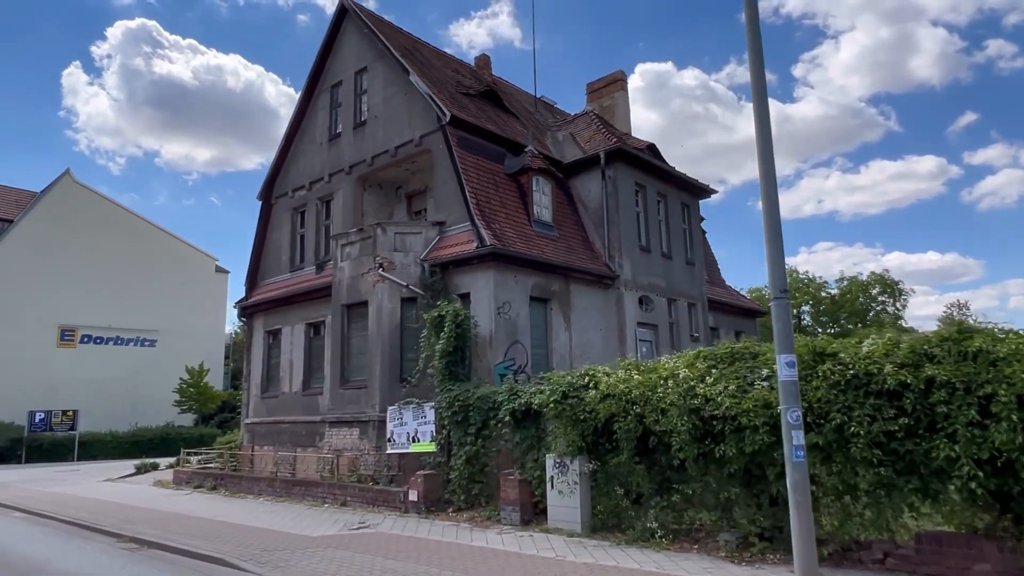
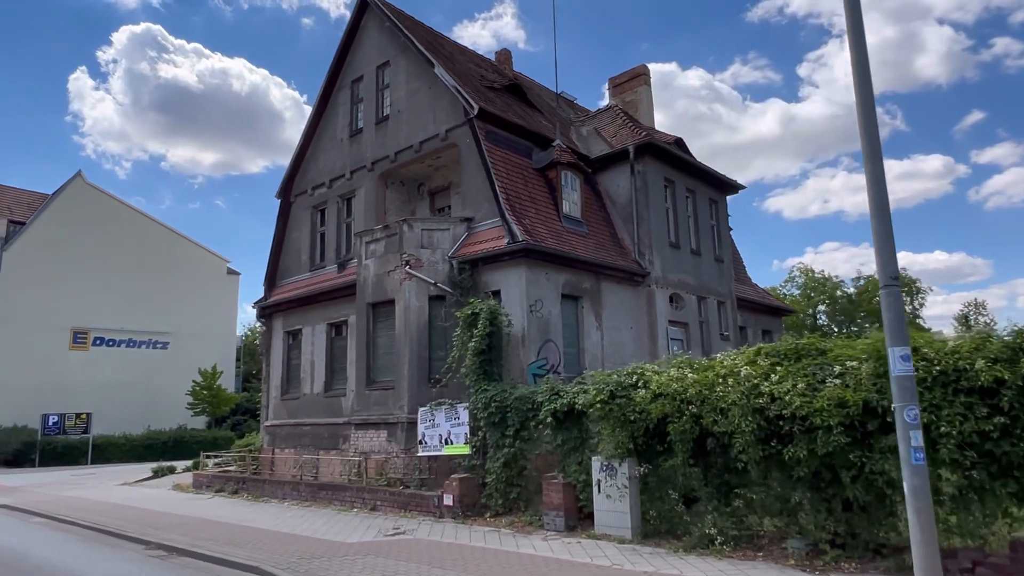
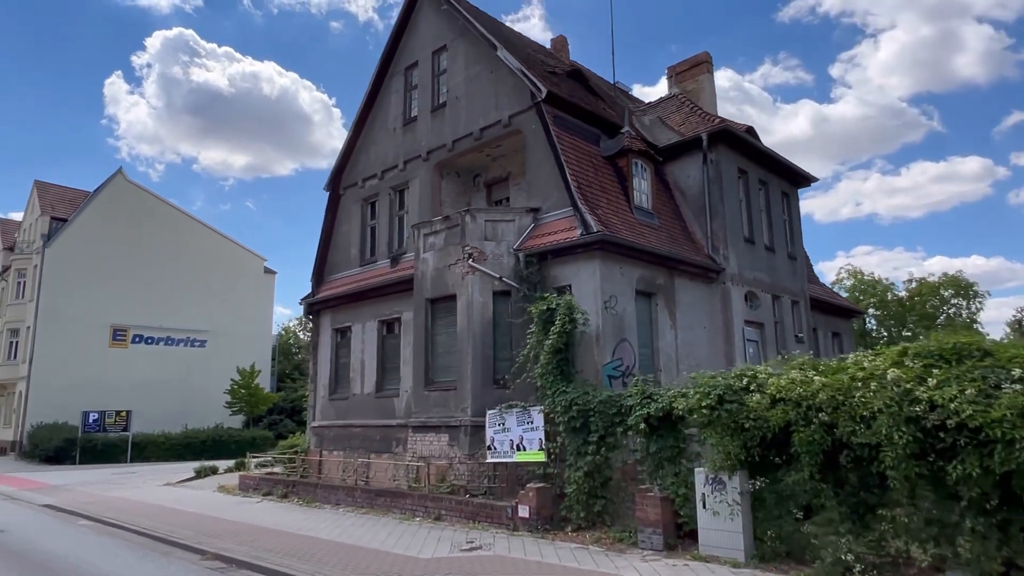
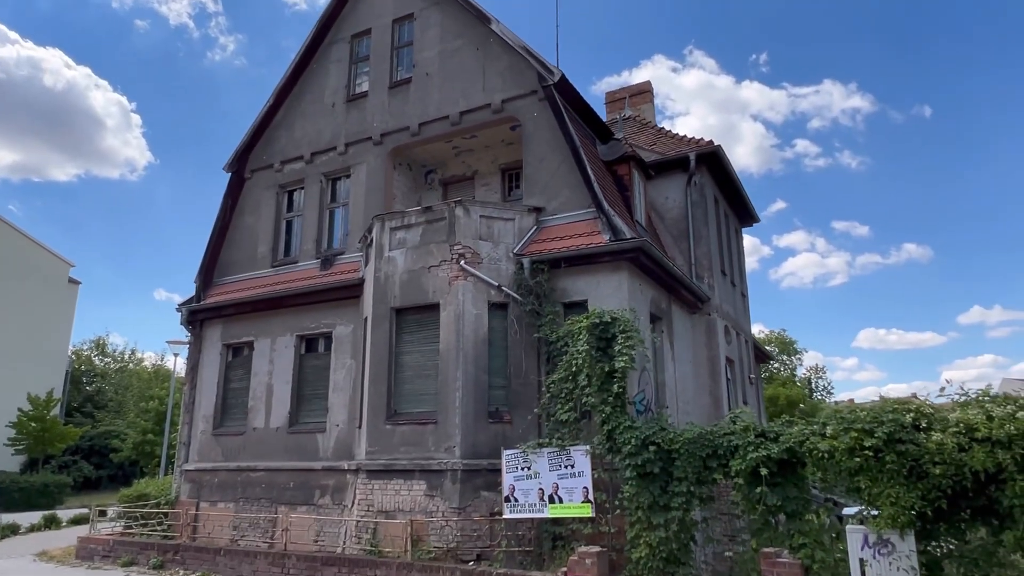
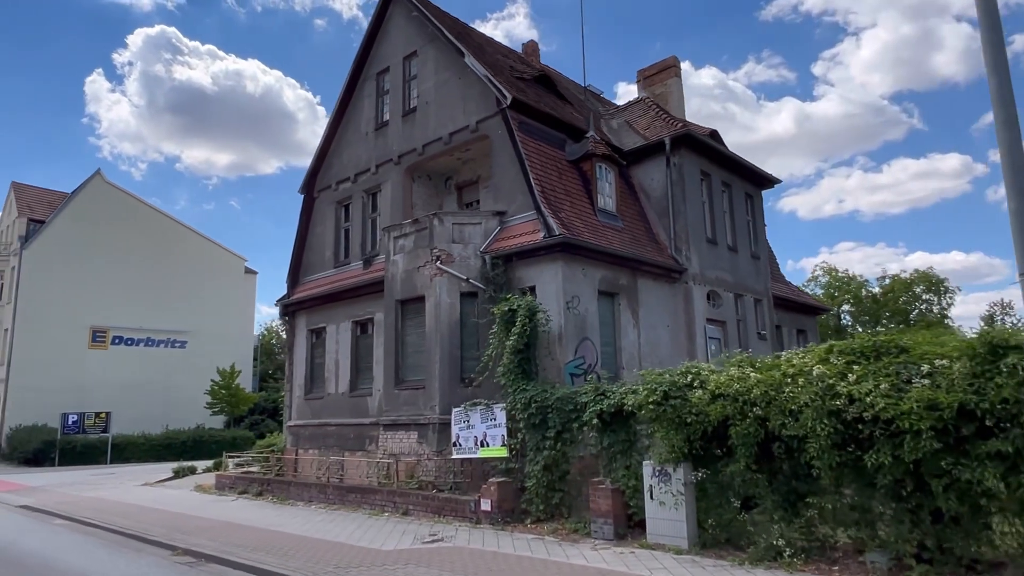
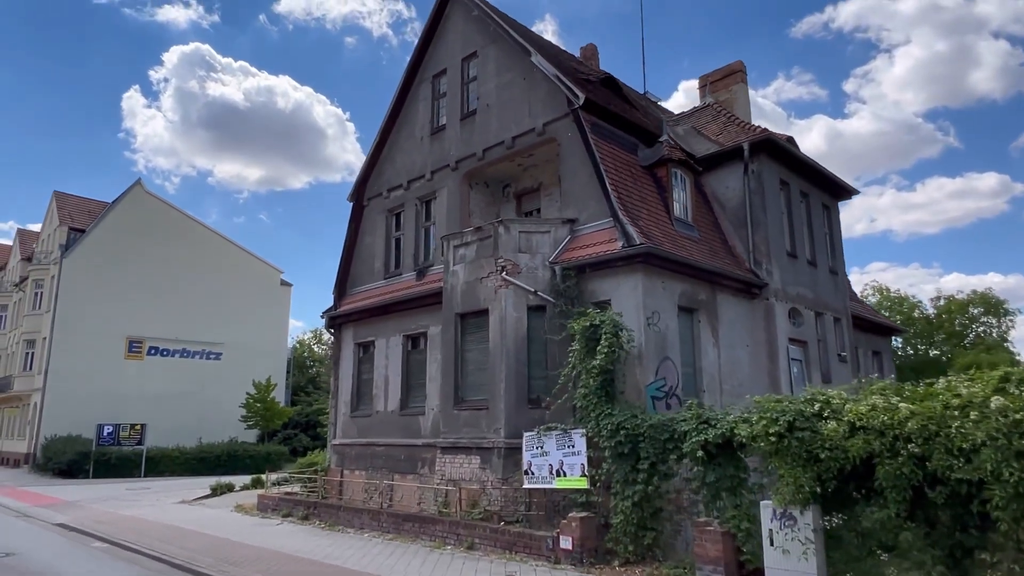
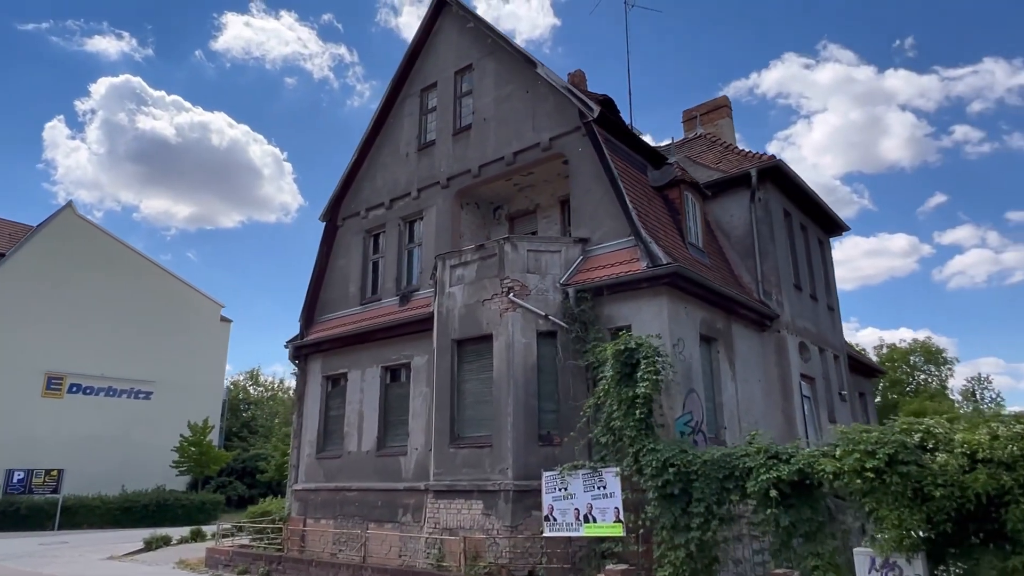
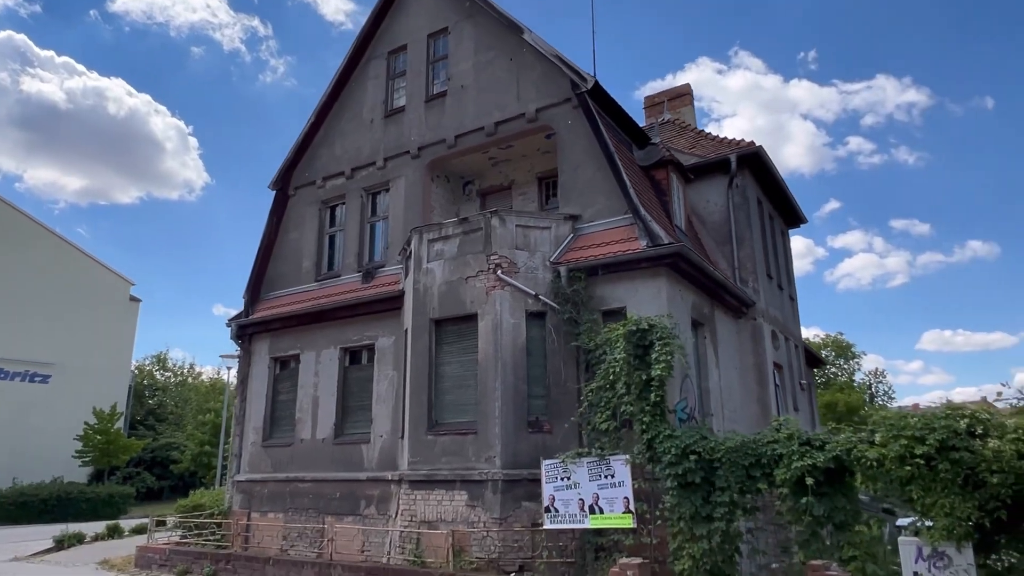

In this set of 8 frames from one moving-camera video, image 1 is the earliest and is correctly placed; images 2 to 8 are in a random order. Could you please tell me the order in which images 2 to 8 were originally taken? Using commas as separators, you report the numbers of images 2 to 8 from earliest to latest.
2, 5, 3, 6, 7, 8, 4
